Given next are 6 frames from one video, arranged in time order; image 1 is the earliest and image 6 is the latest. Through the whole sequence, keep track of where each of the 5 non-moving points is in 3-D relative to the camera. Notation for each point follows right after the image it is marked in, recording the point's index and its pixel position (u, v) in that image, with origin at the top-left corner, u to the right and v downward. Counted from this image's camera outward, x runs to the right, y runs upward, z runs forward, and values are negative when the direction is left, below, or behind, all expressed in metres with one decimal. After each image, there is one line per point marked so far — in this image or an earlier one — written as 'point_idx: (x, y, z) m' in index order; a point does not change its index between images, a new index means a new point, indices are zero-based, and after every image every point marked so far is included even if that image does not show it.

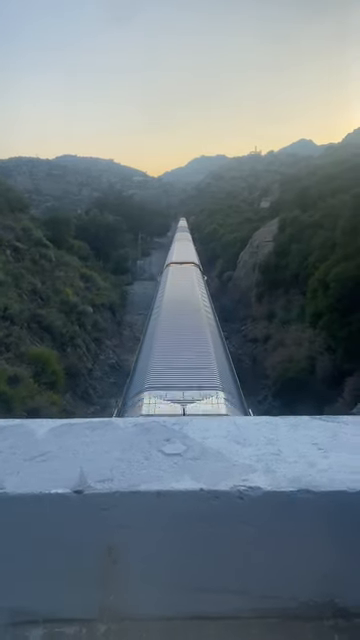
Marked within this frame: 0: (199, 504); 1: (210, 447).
0: (+0.1, -0.7, +1.8) m
1: (+0.1, -0.6, +2.1) m
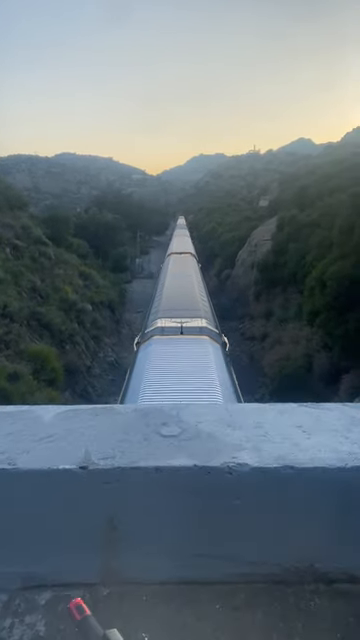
0: (+0.1, -0.7, +2.0) m
1: (+0.1, -0.5, +2.3) m
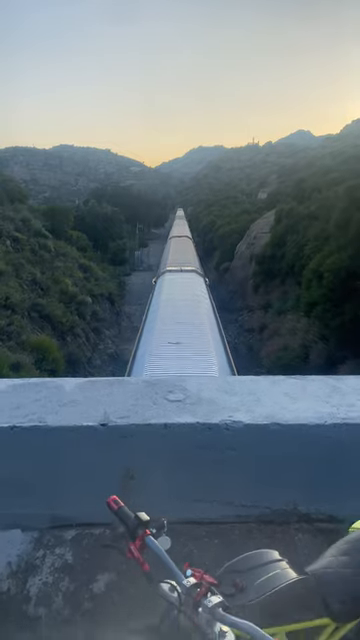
0: (+0.1, -0.6, +2.4) m
1: (+0.1, -0.4, +2.7) m
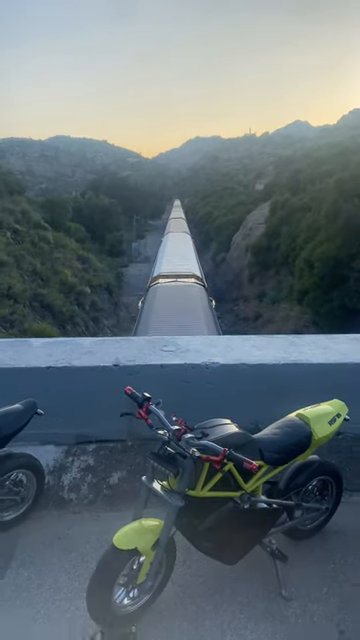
0: (0.0, -0.3, +3.3) m
1: (+0.1, -0.2, +3.5) m
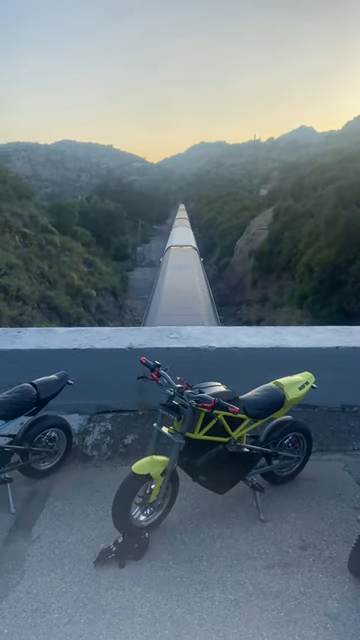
0: (0.0, -0.3, +4.0) m
1: (+0.1, -0.1, +4.2) m
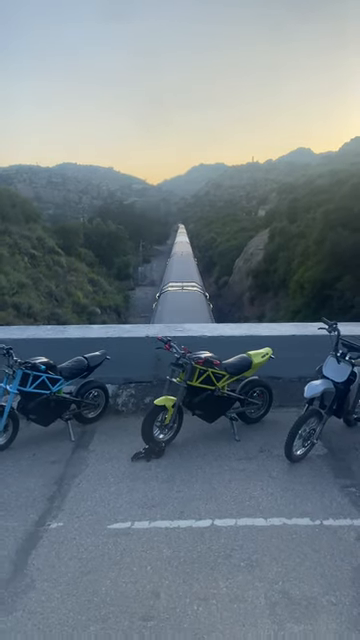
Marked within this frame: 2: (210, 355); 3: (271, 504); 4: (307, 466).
0: (+0.1, -0.2, +5.6) m
1: (+0.1, -0.1, +5.9) m
2: (+0.3, -0.3, +4.5) m
3: (+0.6, -1.3, +3.4) m
4: (+1.0, -1.2, +4.0) m
